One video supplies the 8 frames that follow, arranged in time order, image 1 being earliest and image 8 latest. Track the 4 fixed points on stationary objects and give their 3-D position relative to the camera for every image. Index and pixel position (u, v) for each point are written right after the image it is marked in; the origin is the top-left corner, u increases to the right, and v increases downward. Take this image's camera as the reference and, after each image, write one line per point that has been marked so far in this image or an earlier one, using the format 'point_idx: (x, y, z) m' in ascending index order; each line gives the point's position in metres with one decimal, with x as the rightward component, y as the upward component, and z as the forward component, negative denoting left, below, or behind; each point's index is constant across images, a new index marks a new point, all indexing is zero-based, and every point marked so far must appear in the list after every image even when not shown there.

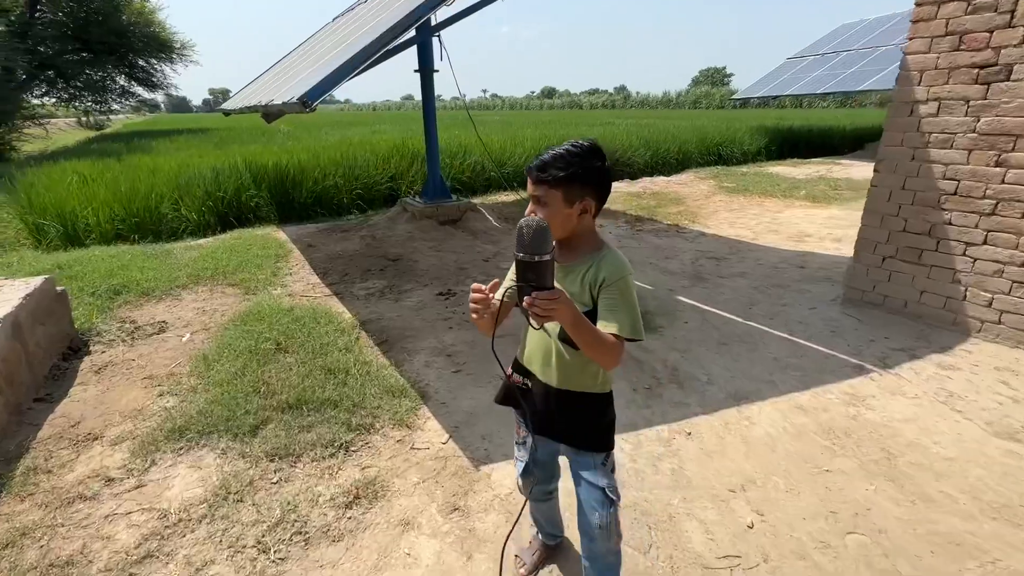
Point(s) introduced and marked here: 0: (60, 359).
0: (-3.5, -0.6, +3.6) m
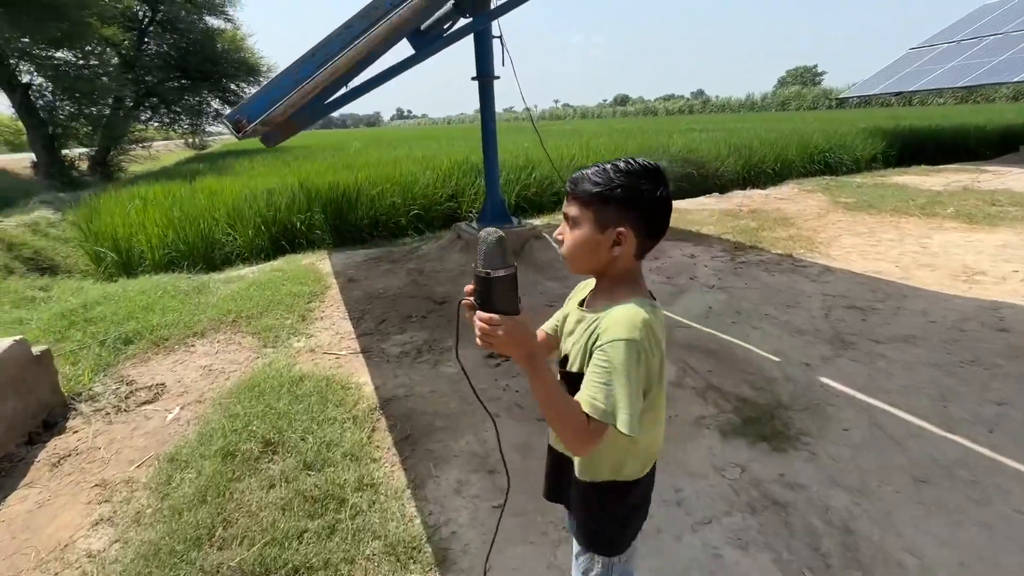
0: (-3.1, -1.0, +3.0) m
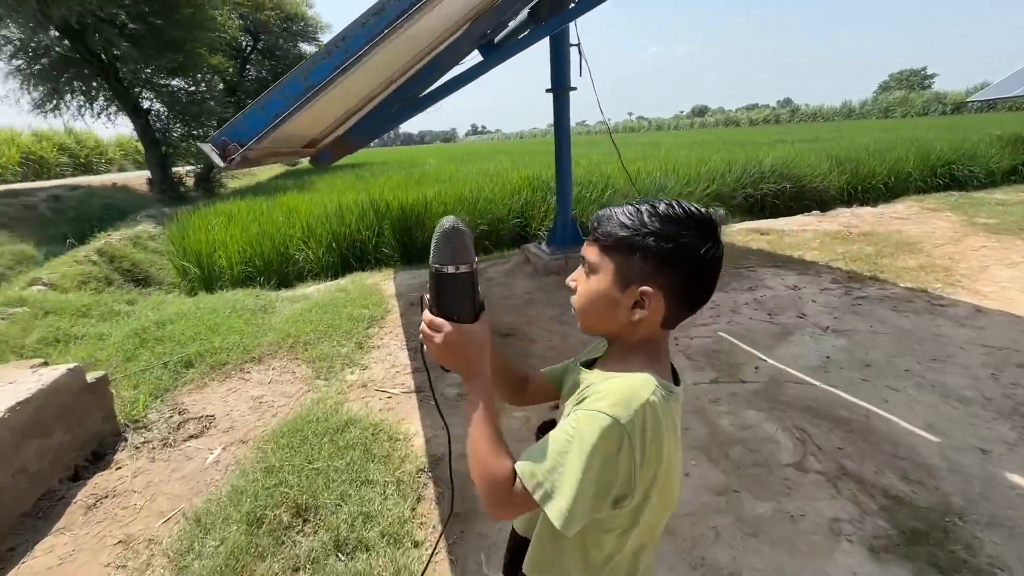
0: (-2.7, -1.1, +2.8) m
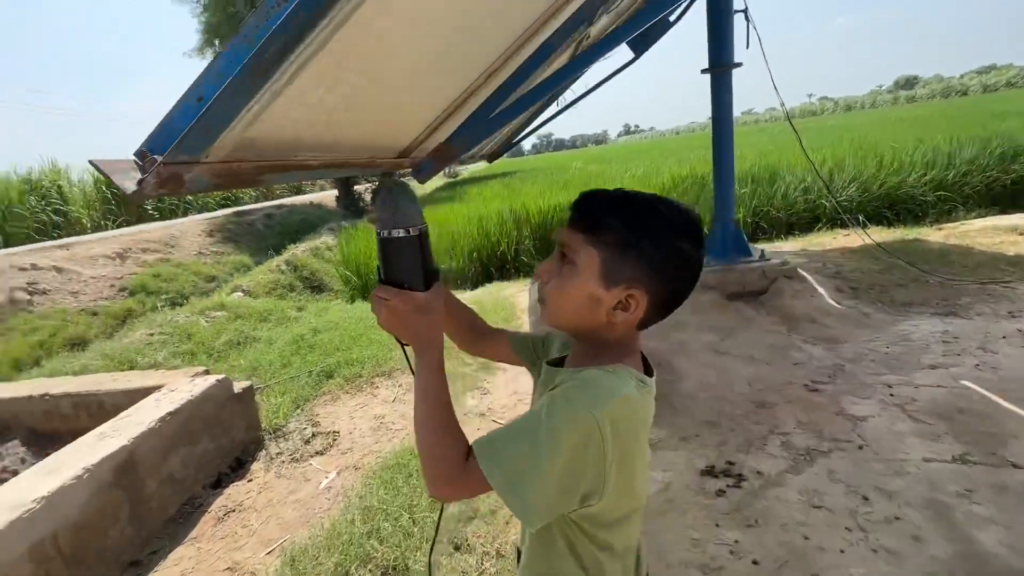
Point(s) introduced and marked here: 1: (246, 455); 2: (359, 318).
0: (-1.9, -1.3, +3.0) m
1: (-1.9, -1.2, +3.3) m
2: (-1.9, -0.4, +5.9) m
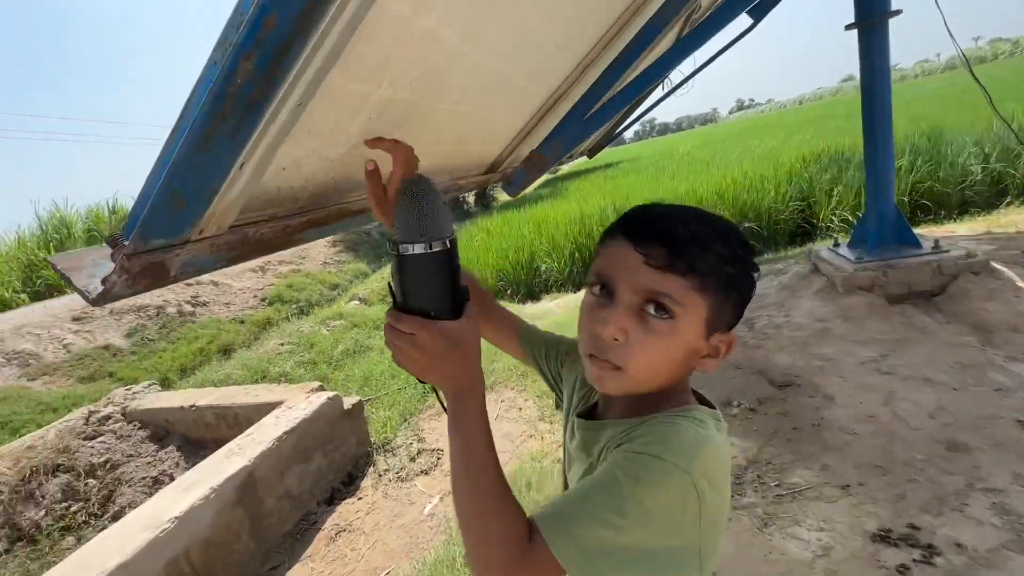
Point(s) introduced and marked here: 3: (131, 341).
0: (-1.3, -1.4, +3.1) m
1: (-1.1, -1.3, +3.4) m
2: (-0.6, -0.5, +5.9) m
3: (-5.8, -0.8, +7.1) m
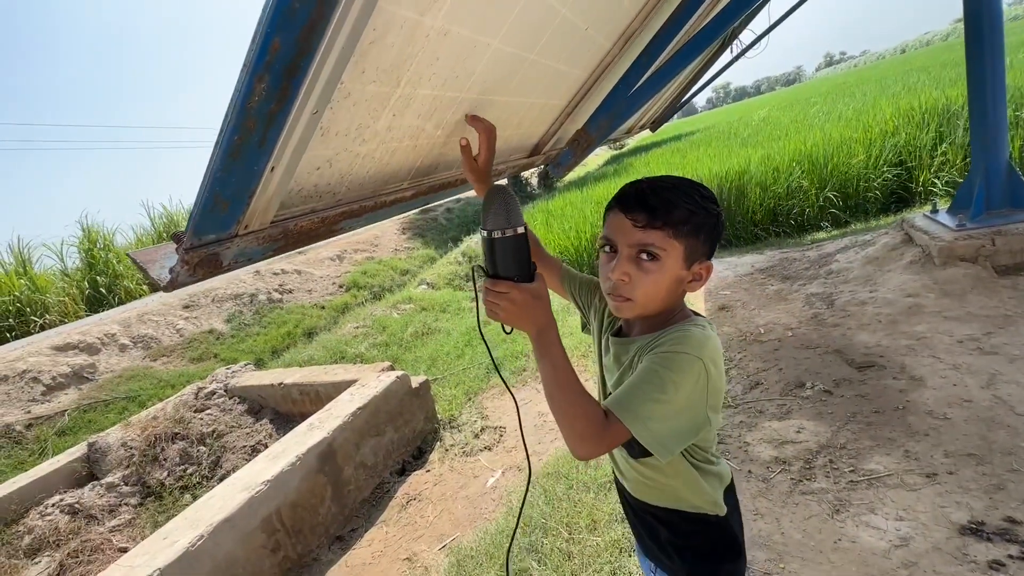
0: (-0.8, -1.3, +3.3) m
1: (-0.7, -1.2, +3.6) m
2: (+0.2, -0.2, +6.0) m
3: (-4.8, -0.6, +7.9) m
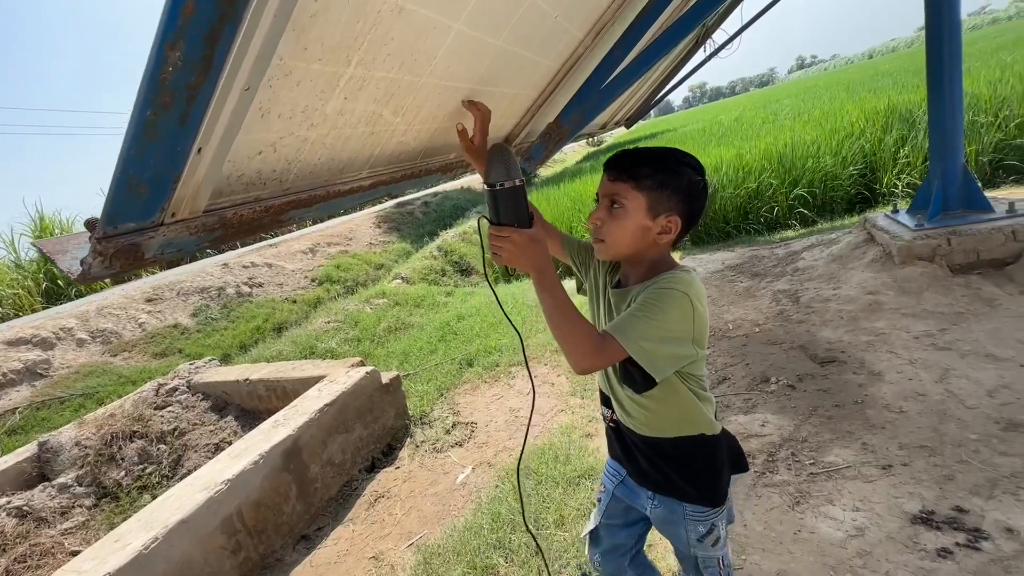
0: (-1.0, -1.3, +3.3) m
1: (-0.9, -1.2, +3.6) m
2: (-0.2, -0.2, +6.0) m
3: (-5.2, -0.5, +7.7) m
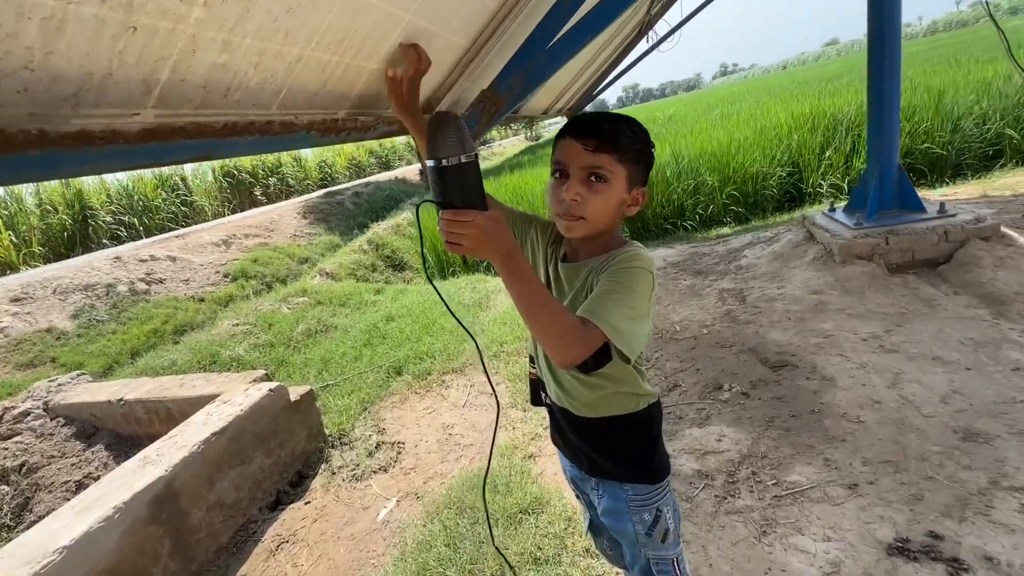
0: (-1.4, -1.3, +2.7) m
1: (-1.3, -1.2, +3.0) m
2: (-0.9, -0.2, +5.5) m
3: (-6.1, -0.5, +6.6) m
